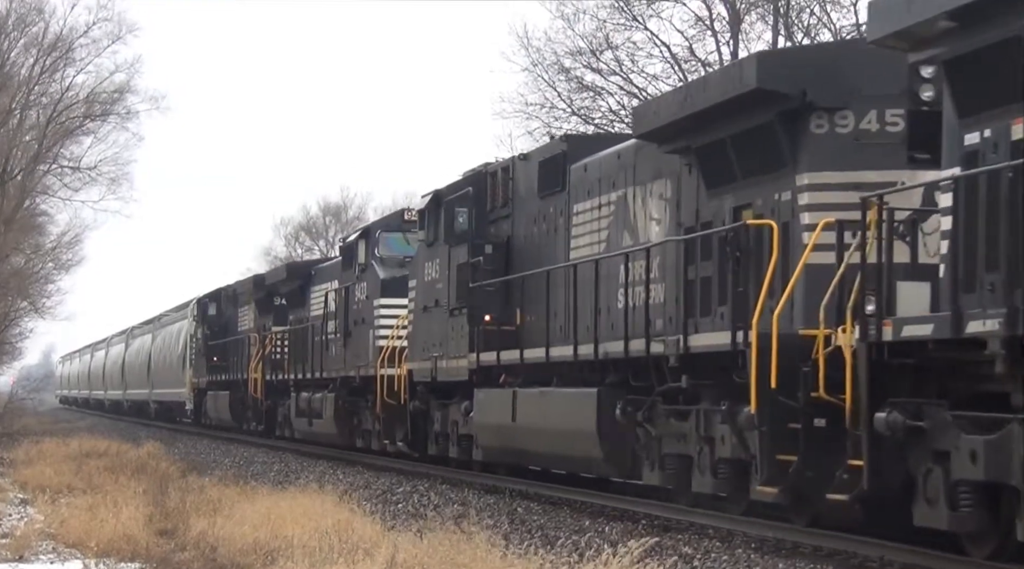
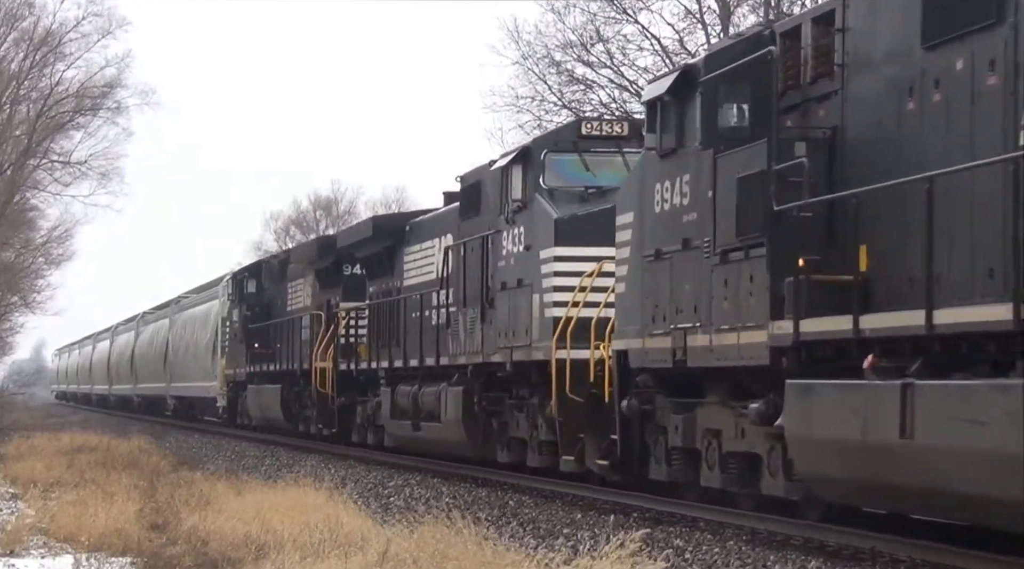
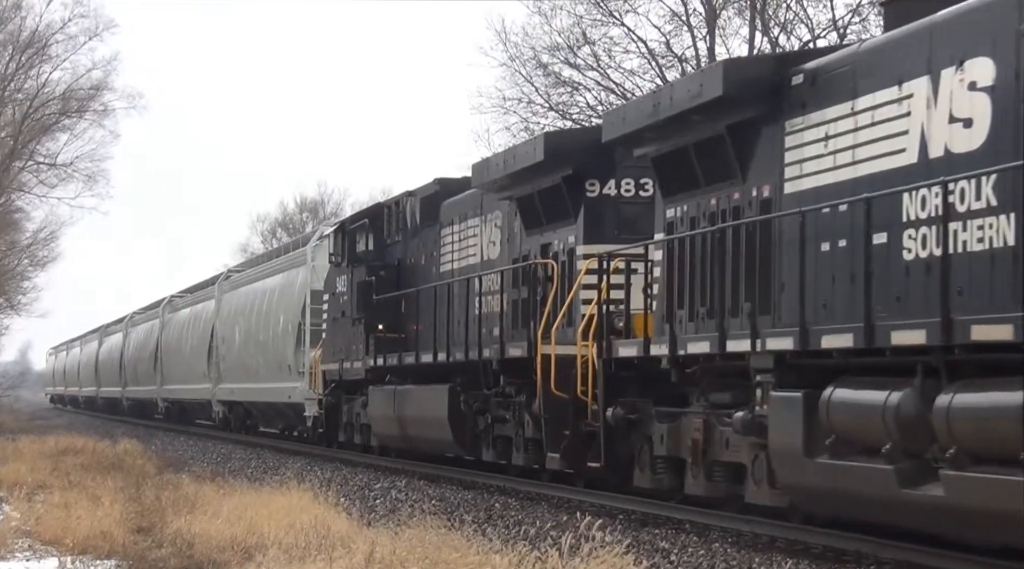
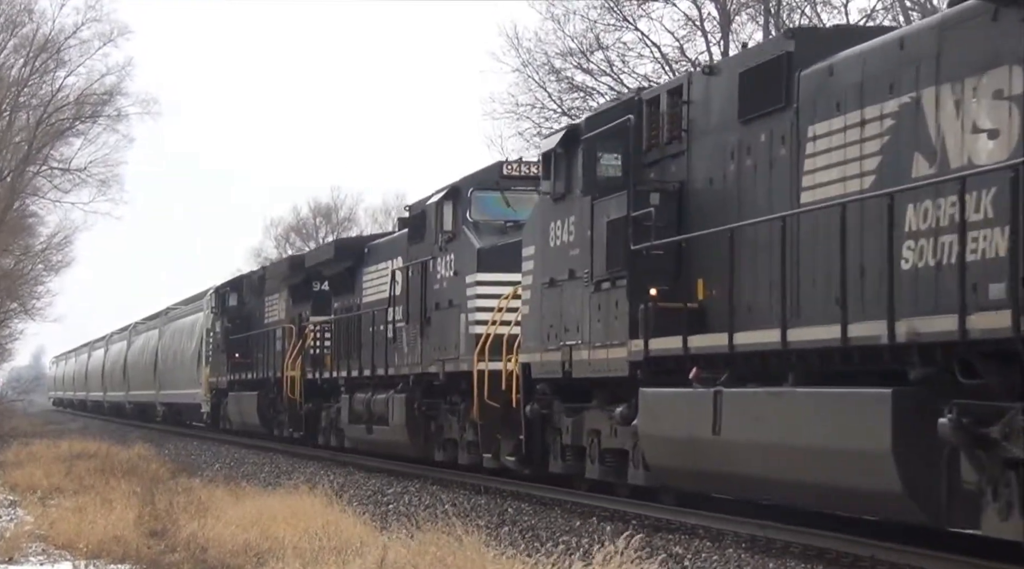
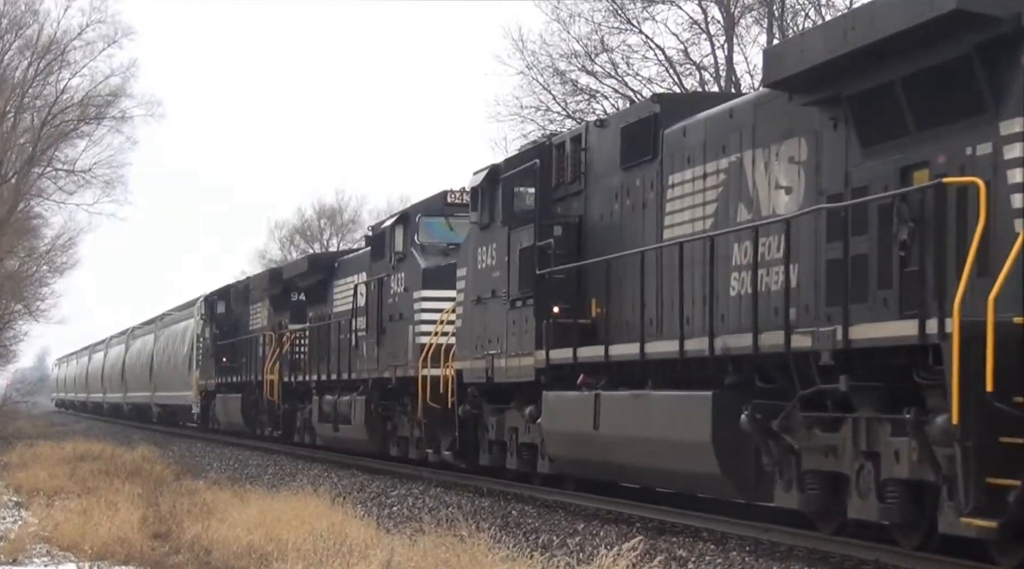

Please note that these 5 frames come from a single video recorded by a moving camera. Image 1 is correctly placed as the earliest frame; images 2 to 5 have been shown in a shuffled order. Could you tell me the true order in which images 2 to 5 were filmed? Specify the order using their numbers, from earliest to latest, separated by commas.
5, 4, 2, 3
